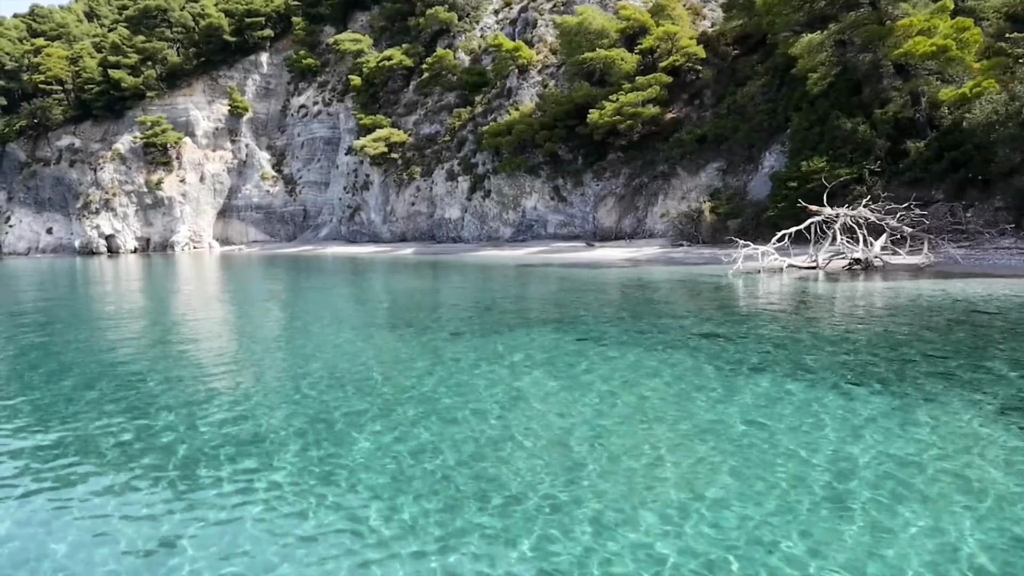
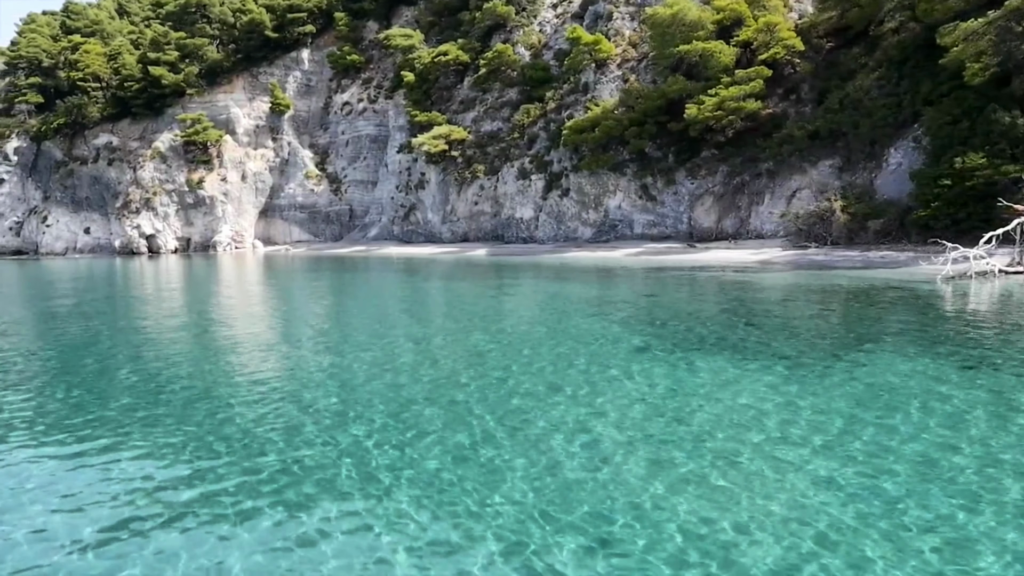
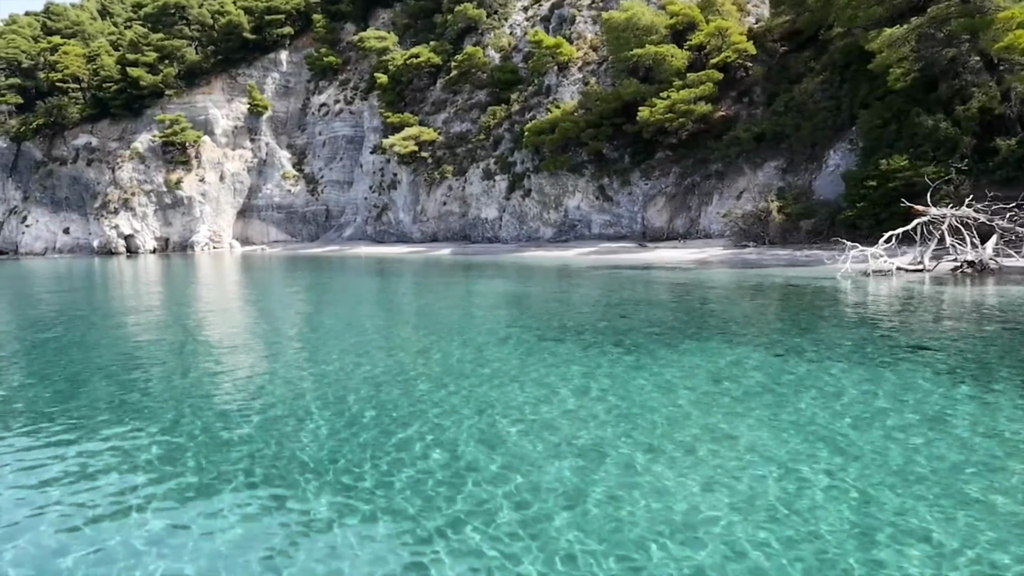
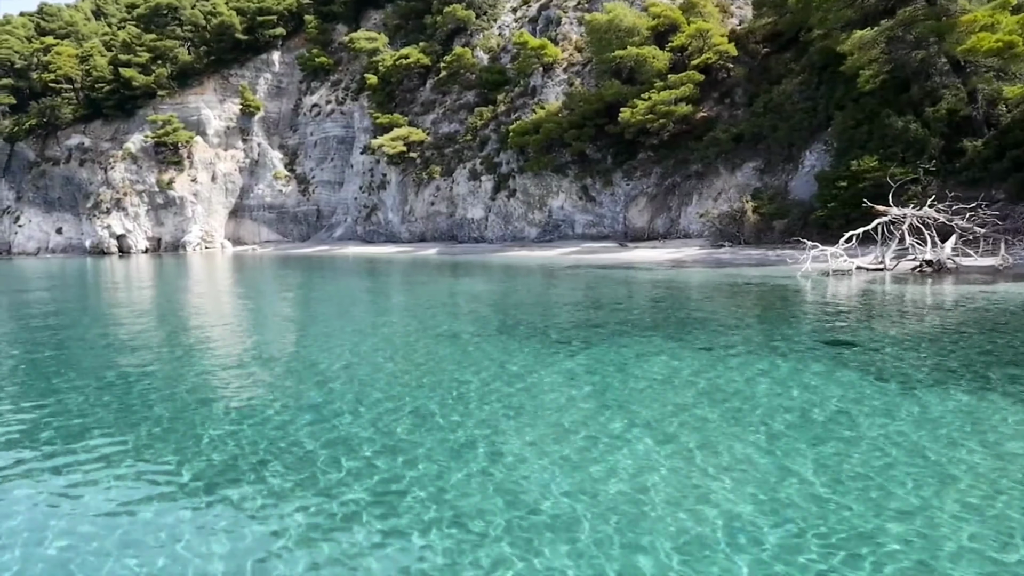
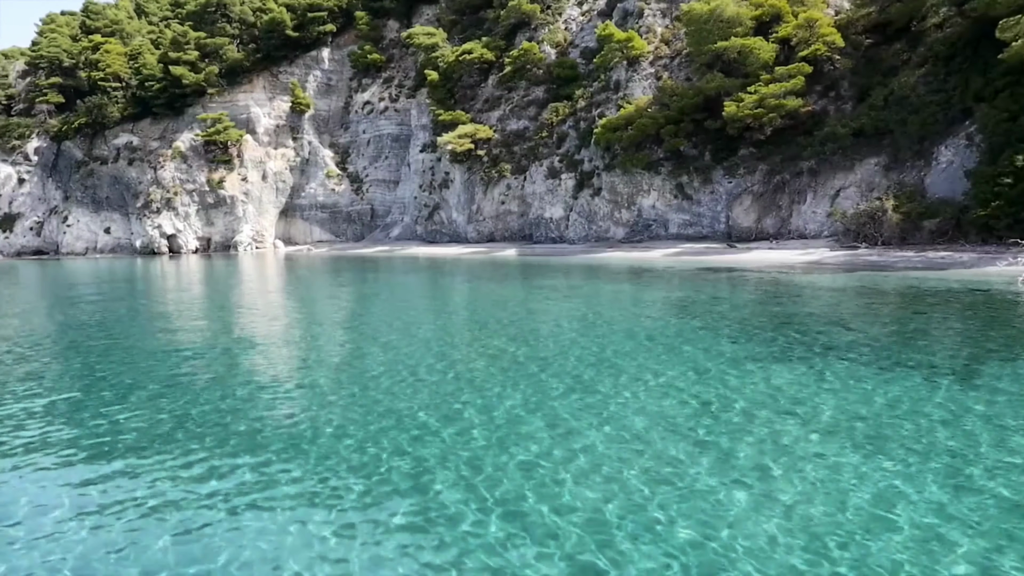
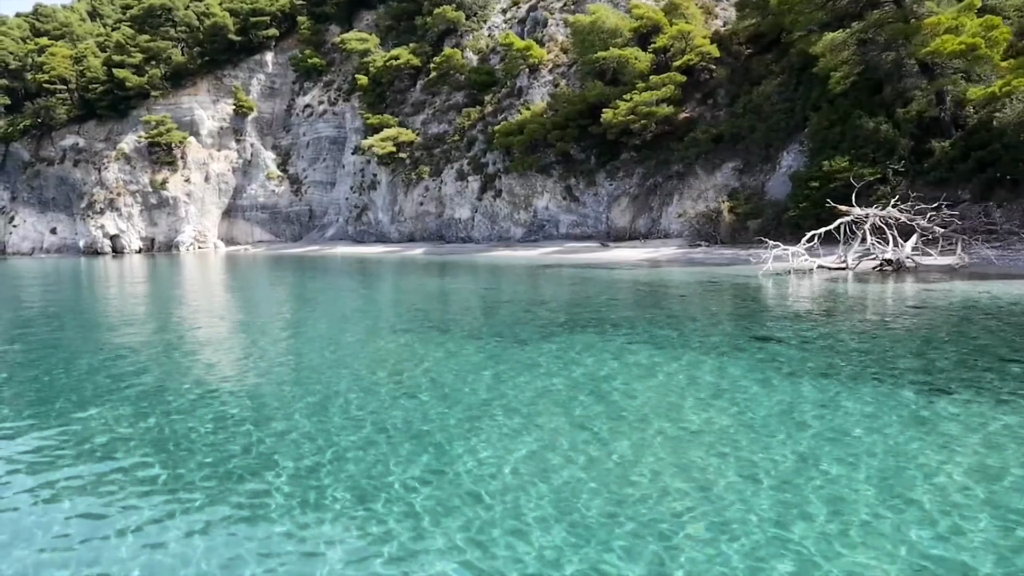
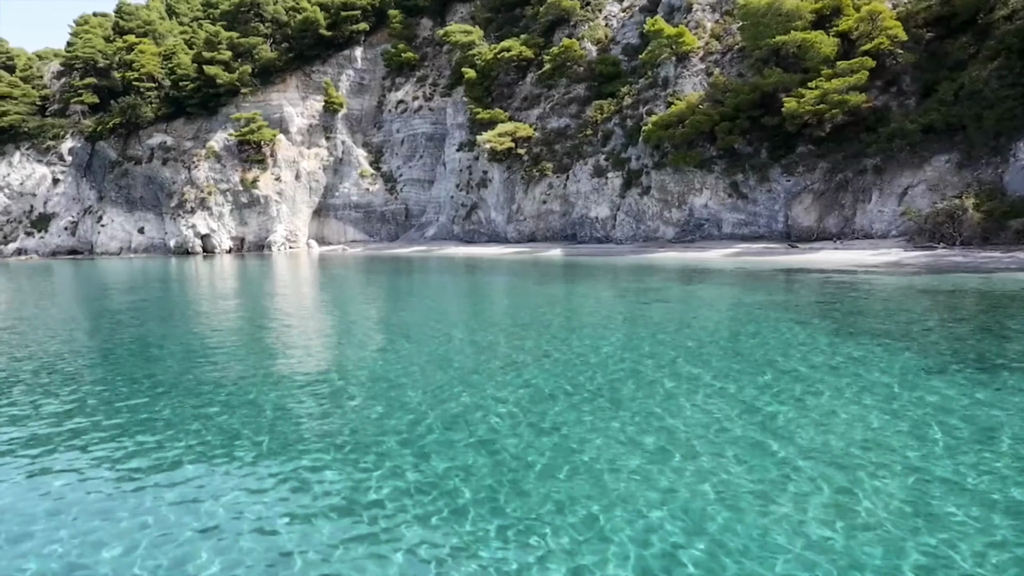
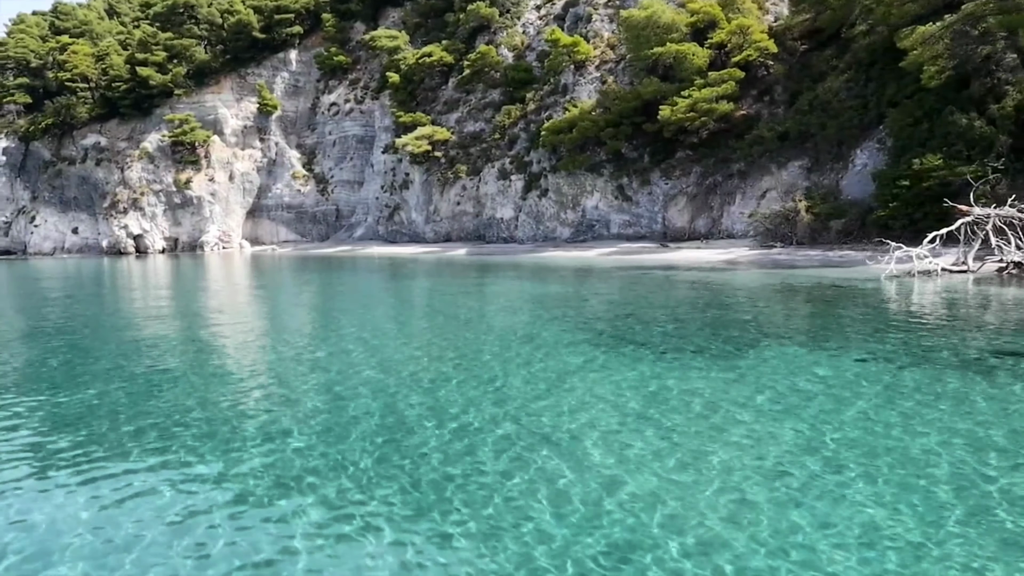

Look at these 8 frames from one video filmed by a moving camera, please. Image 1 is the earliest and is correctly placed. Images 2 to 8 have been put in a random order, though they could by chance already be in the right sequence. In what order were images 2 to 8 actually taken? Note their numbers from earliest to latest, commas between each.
6, 4, 3, 8, 2, 5, 7
